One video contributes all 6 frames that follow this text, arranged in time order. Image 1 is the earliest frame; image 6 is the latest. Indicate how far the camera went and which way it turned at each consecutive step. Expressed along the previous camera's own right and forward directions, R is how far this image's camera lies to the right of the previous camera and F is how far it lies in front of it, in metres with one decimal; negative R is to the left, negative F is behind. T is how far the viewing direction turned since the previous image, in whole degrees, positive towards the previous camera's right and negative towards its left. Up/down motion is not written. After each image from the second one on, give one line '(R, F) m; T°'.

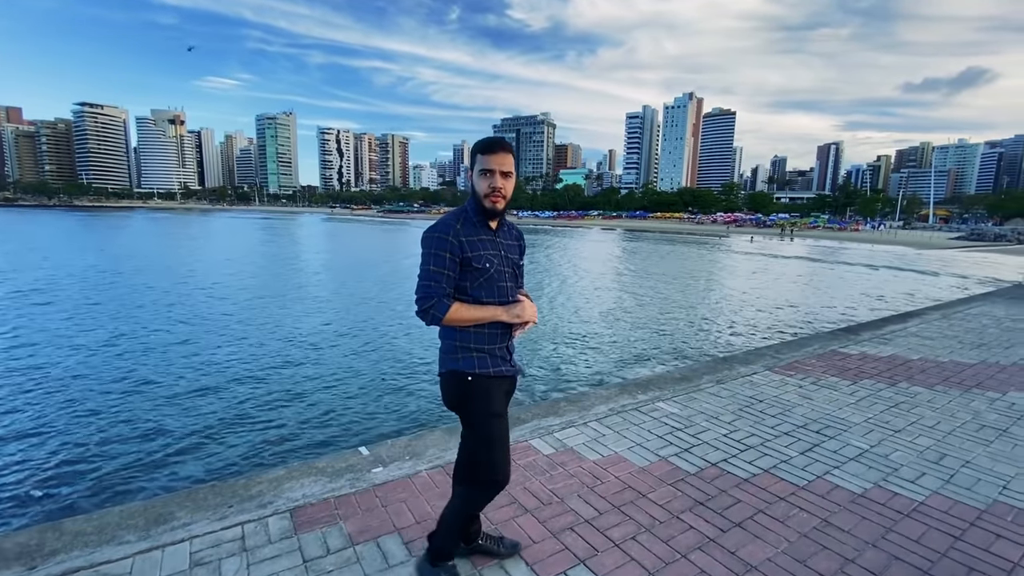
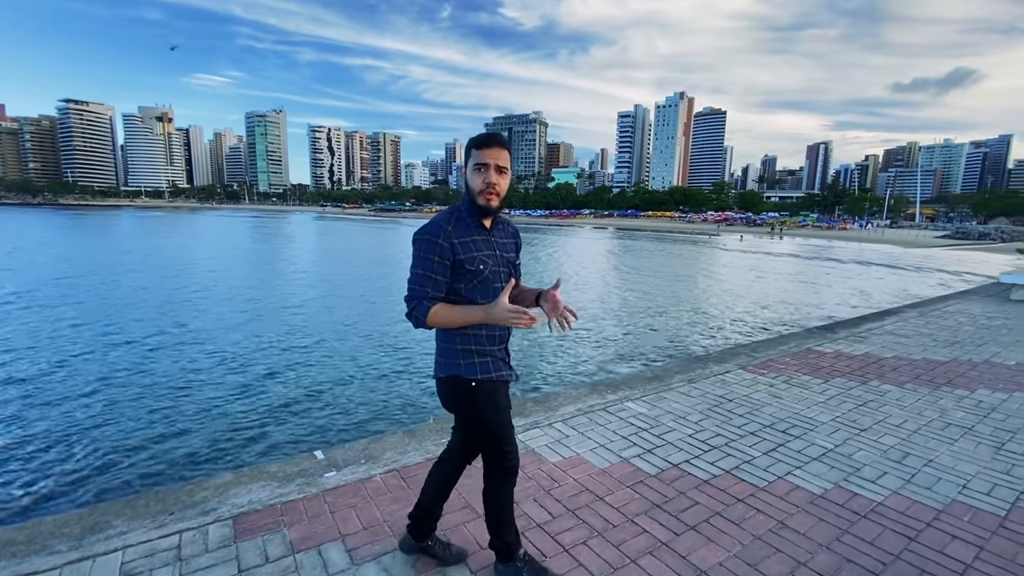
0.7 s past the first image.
(+0.2, +0.1) m; +1°
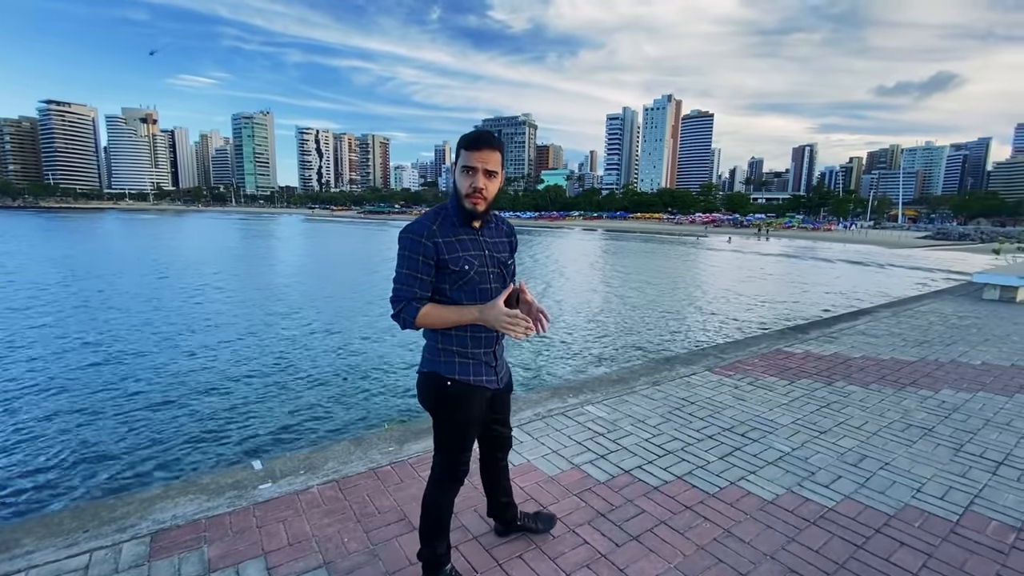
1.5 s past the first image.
(+0.3, +0.1) m; +1°
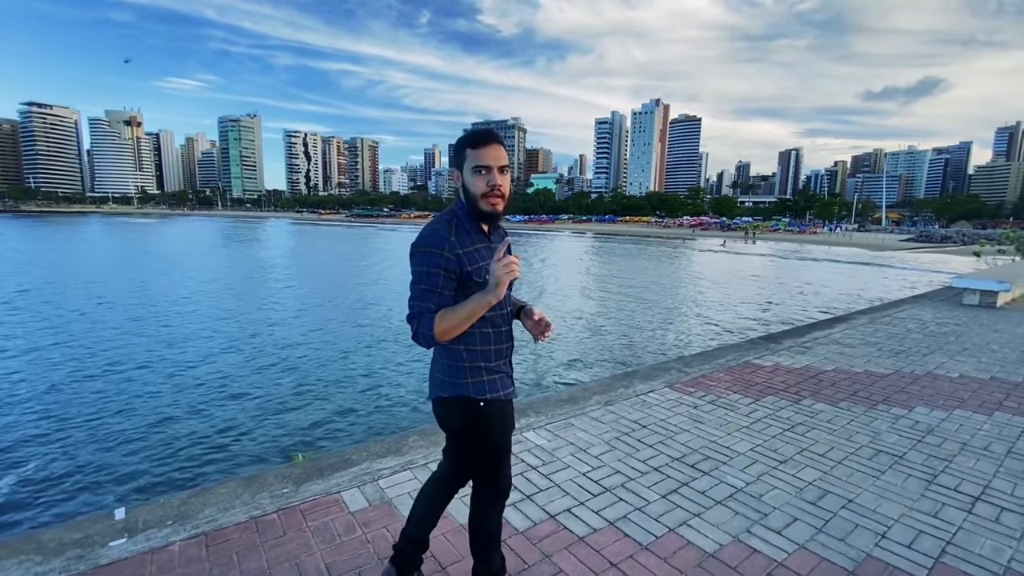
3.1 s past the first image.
(+0.5, +0.5) m; +1°
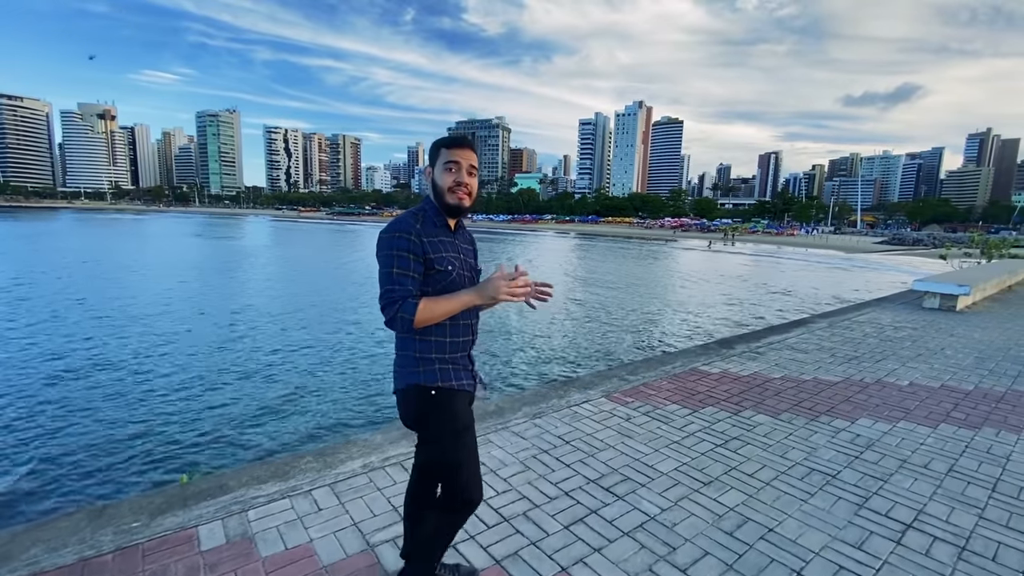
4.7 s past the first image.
(+0.5, +0.3) m; +2°
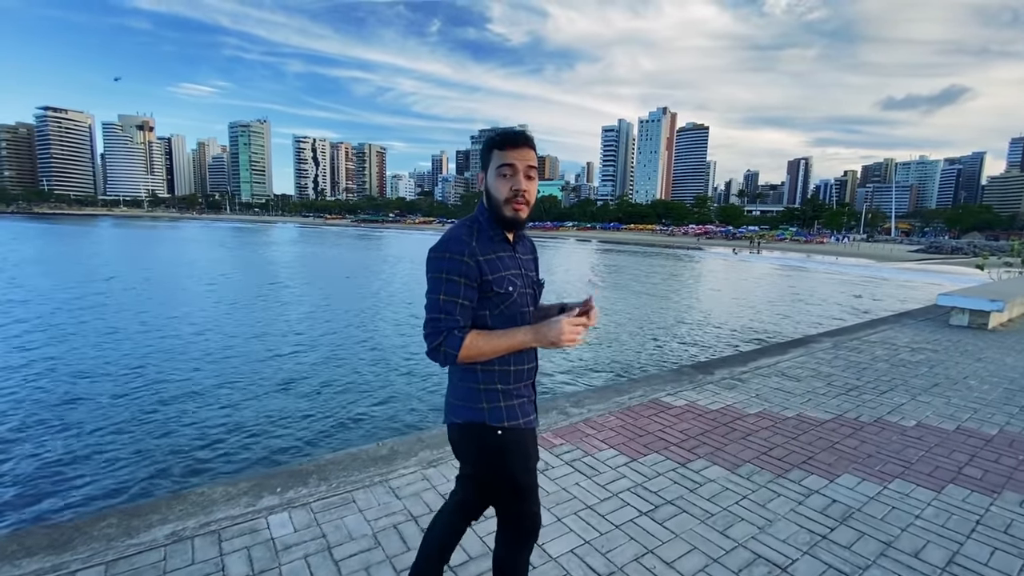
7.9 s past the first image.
(+0.9, +0.8) m; -3°
